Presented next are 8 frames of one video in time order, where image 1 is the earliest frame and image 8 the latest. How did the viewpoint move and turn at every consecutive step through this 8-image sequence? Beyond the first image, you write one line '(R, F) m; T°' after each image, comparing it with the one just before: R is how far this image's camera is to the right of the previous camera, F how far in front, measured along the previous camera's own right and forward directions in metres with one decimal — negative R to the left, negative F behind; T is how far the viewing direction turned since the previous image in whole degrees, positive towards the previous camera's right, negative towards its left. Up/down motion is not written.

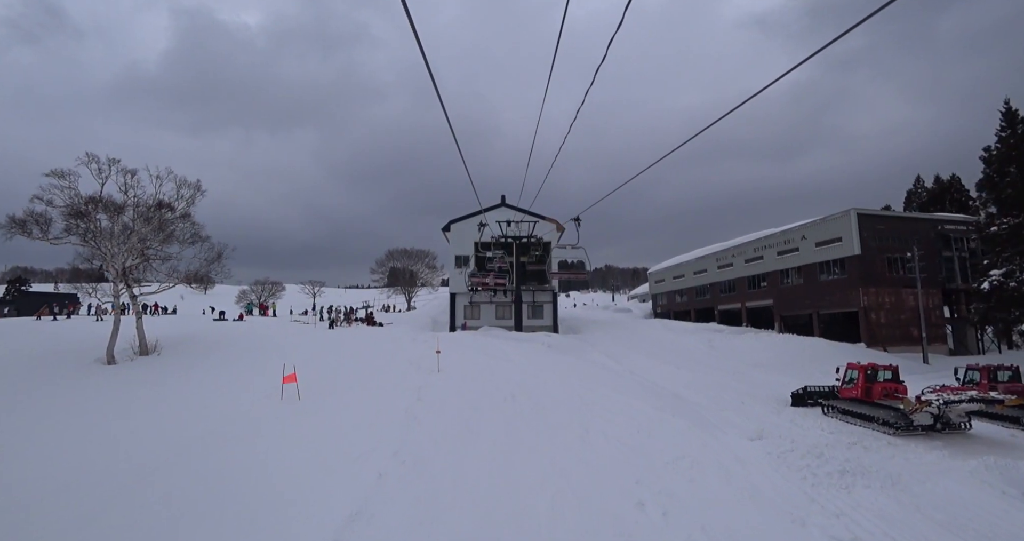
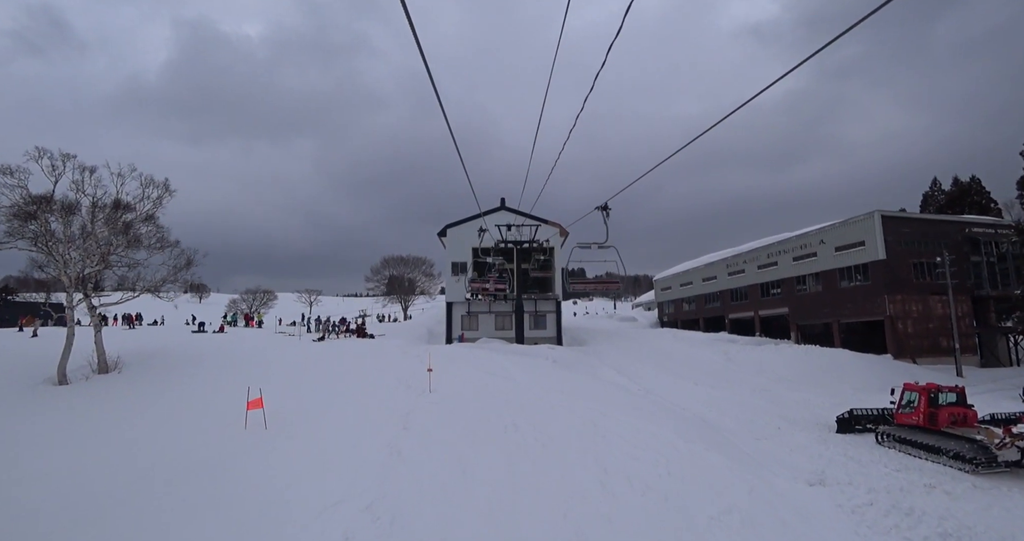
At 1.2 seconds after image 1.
(0.0, +1.8) m; 0°
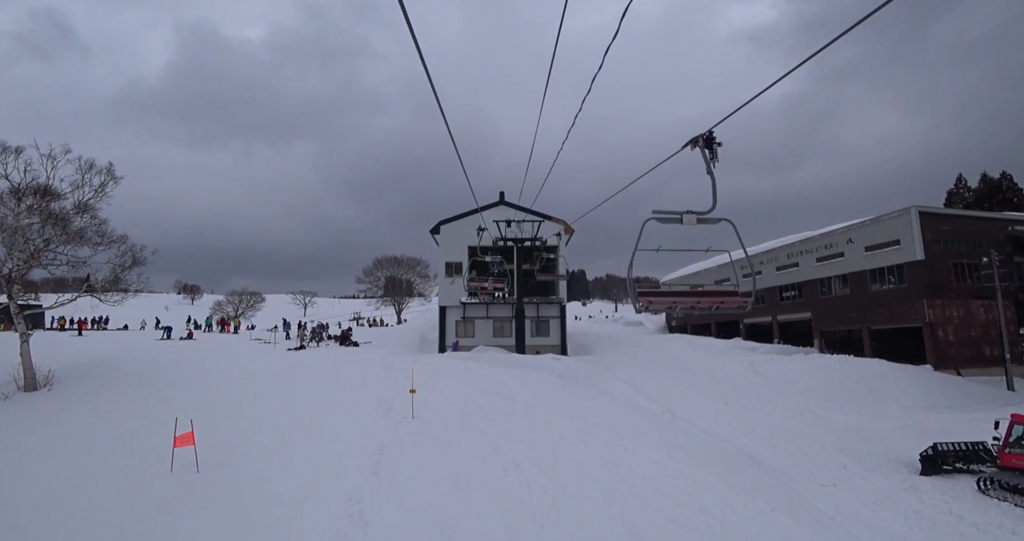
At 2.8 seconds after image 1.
(0.0, +2.4) m; 0°
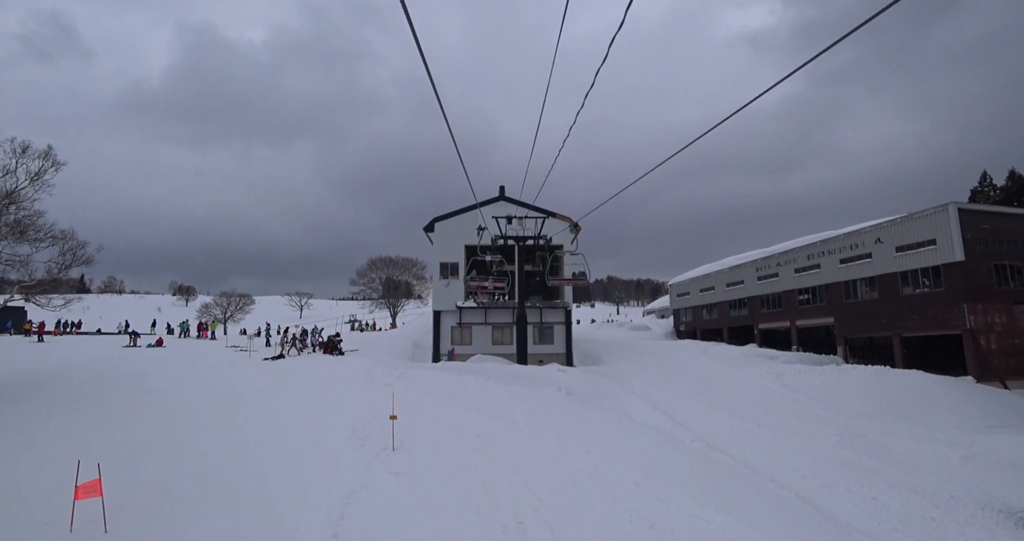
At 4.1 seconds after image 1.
(0.0, +2.0) m; 0°
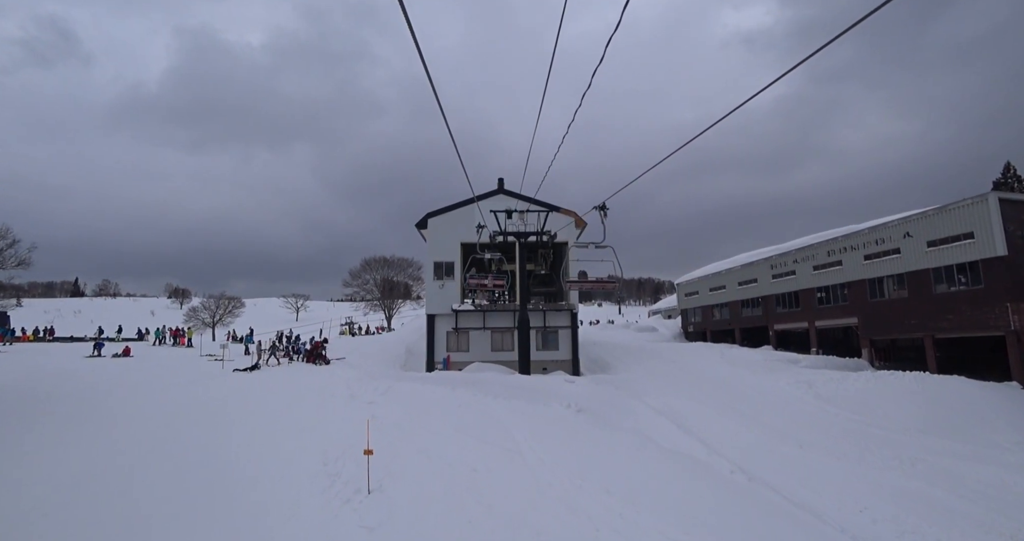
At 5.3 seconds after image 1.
(0.0, +1.8) m; 0°
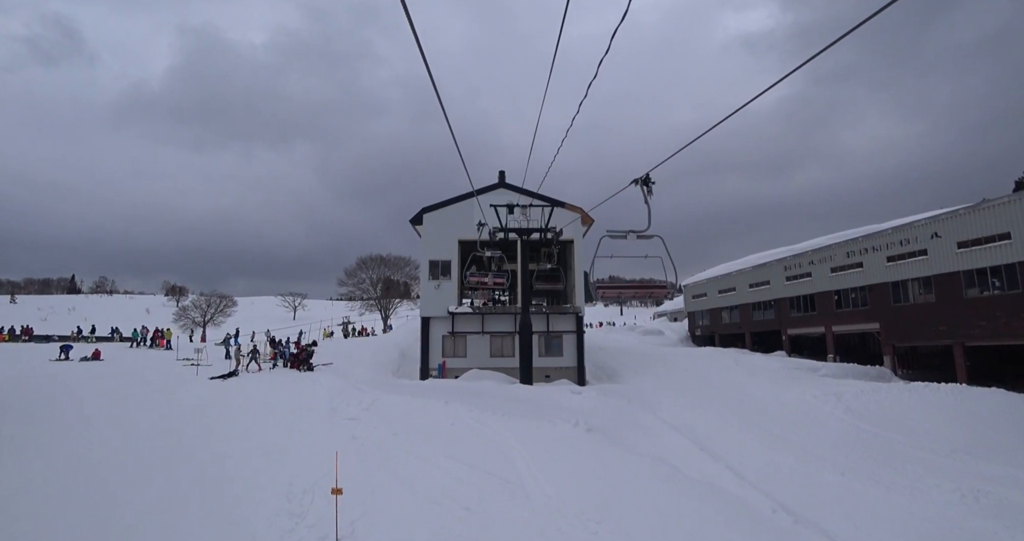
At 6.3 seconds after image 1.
(0.0, +1.4) m; 0°
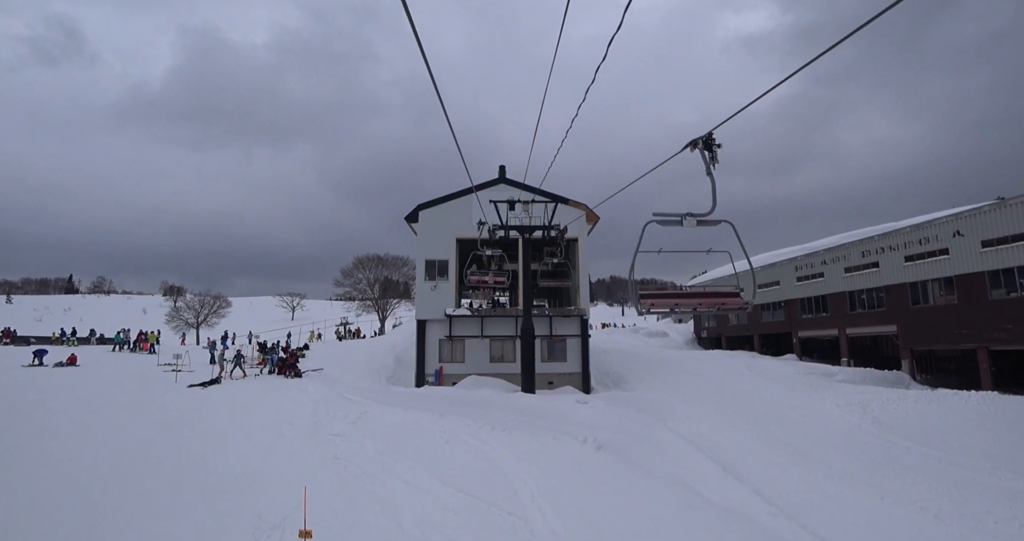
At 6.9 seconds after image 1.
(0.0, +1.0) m; 0°
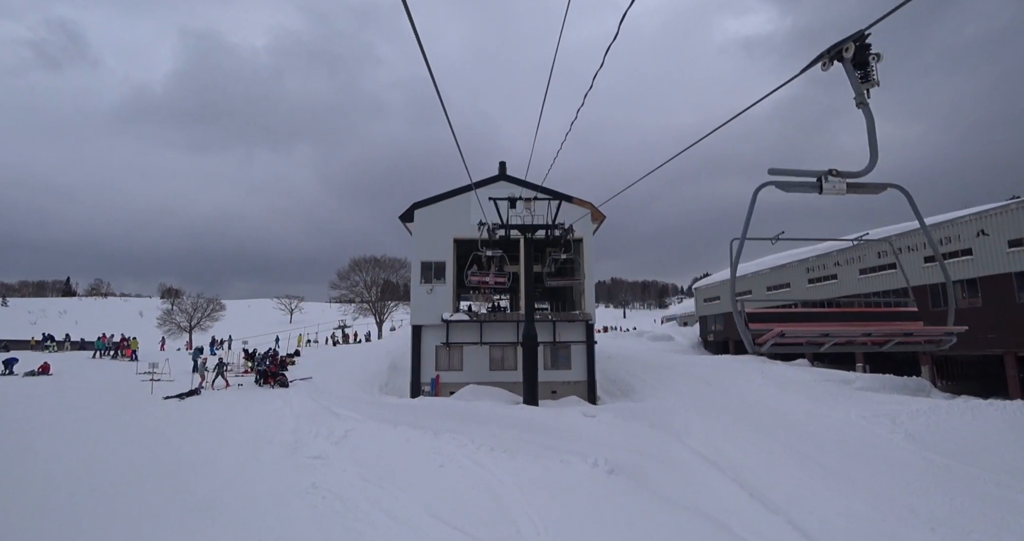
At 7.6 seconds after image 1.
(0.0, +1.0) m; 0°
